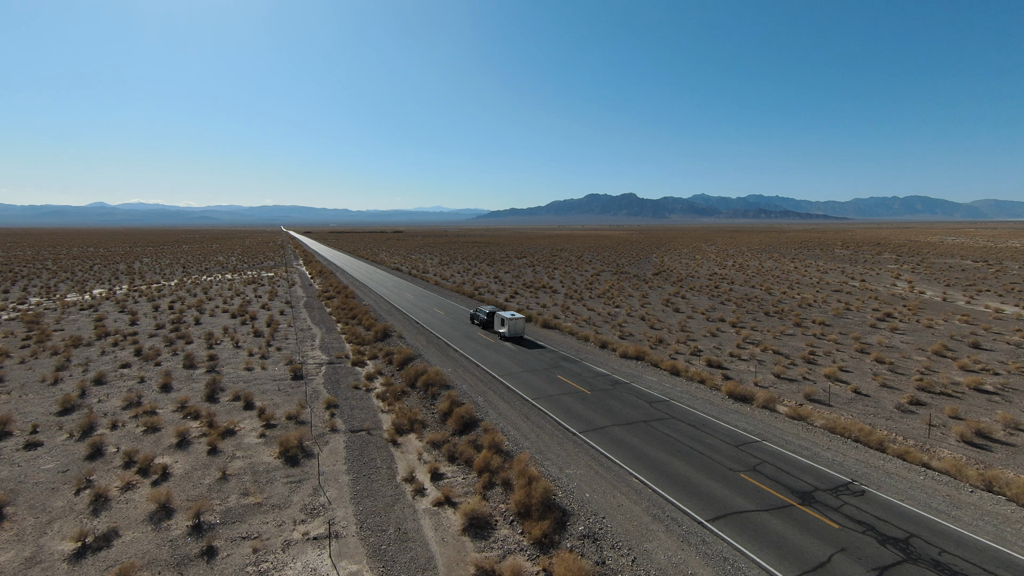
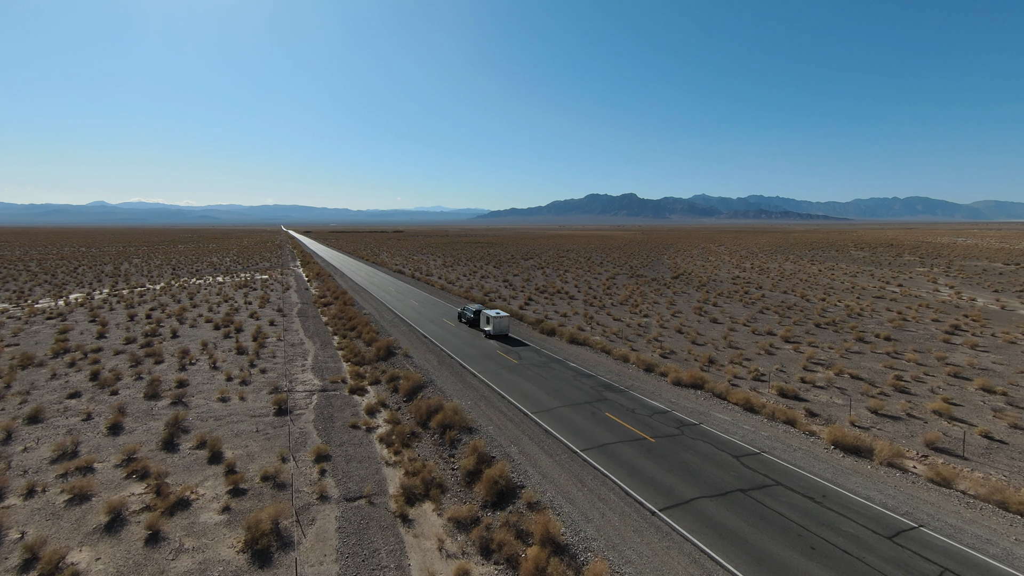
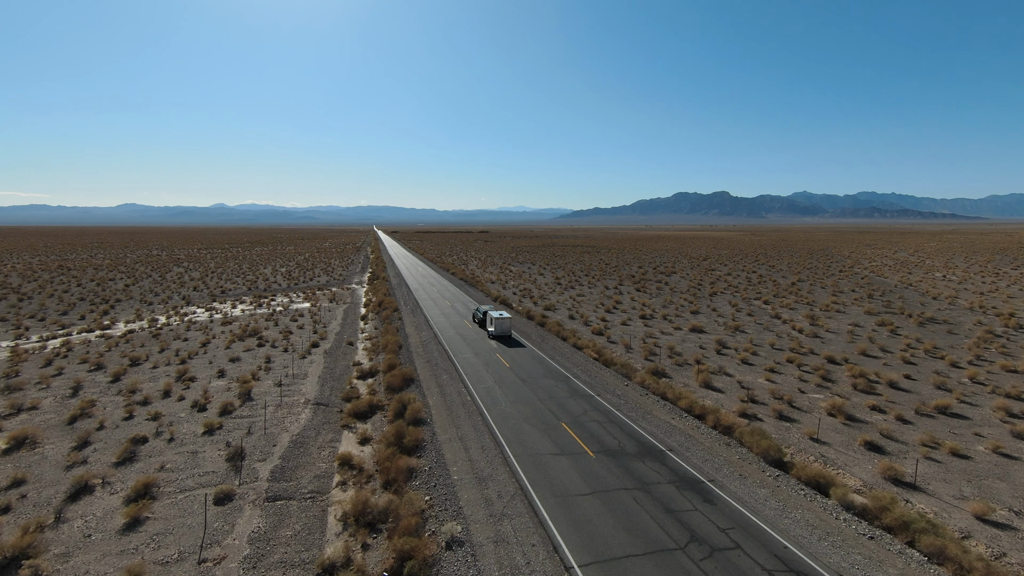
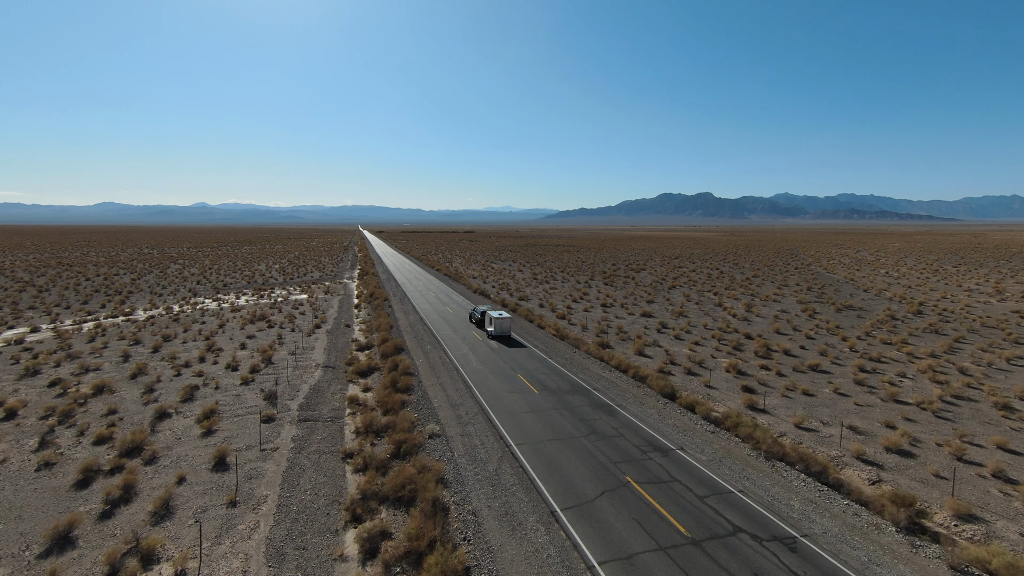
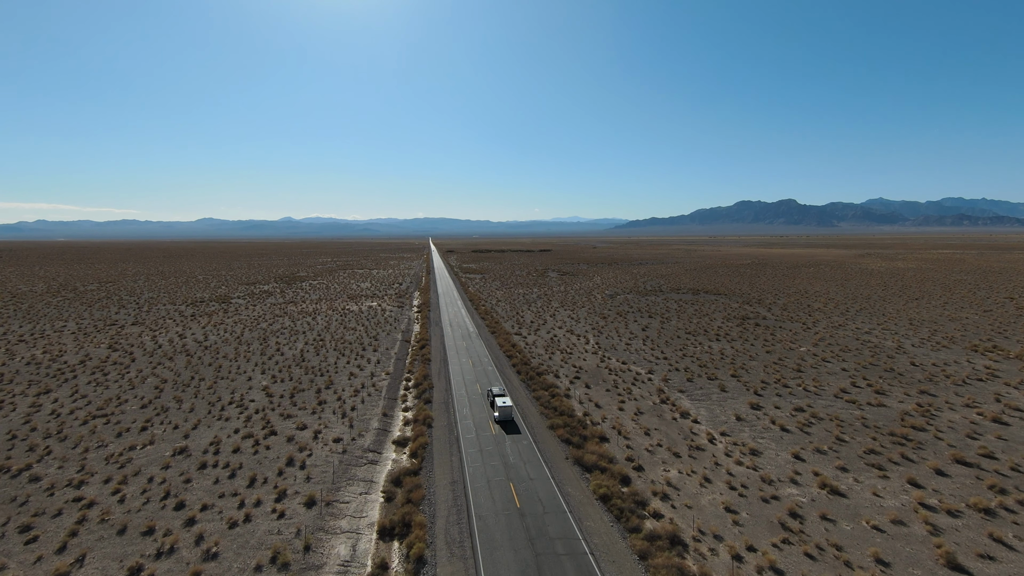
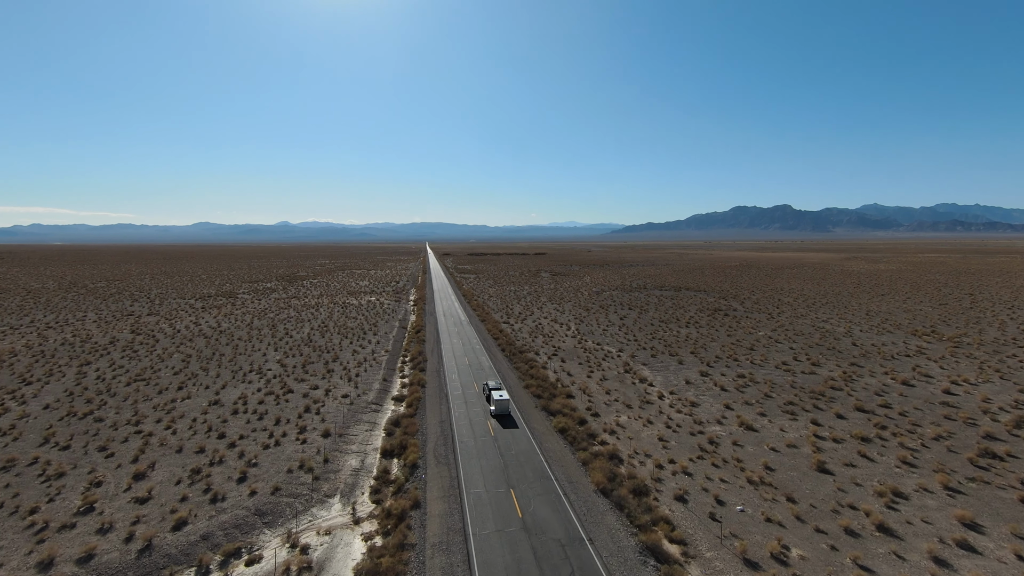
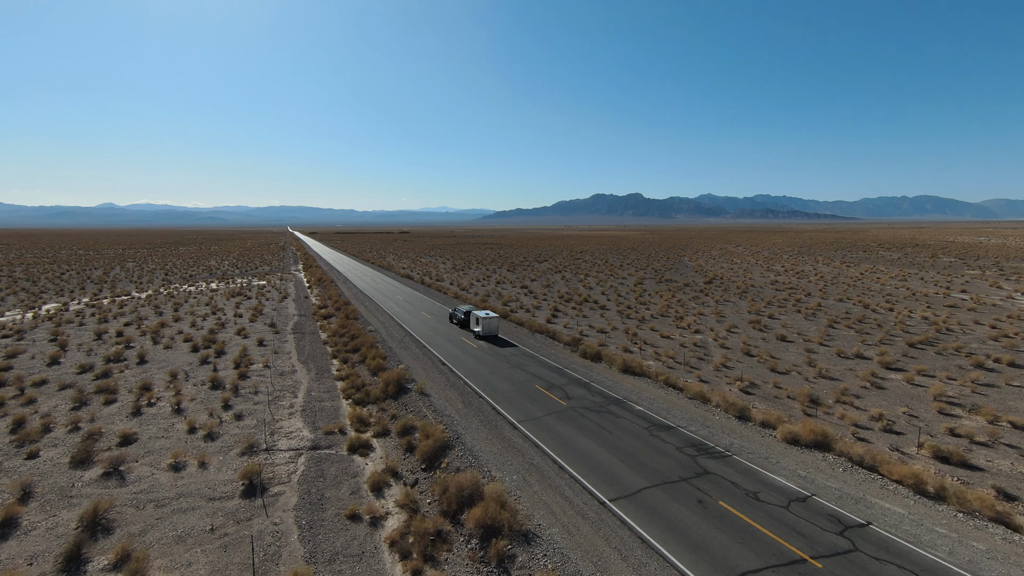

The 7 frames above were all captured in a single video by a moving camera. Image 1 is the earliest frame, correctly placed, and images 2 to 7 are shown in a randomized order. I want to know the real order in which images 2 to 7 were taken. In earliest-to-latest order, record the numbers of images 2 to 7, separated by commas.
2, 7, 4, 3, 6, 5
